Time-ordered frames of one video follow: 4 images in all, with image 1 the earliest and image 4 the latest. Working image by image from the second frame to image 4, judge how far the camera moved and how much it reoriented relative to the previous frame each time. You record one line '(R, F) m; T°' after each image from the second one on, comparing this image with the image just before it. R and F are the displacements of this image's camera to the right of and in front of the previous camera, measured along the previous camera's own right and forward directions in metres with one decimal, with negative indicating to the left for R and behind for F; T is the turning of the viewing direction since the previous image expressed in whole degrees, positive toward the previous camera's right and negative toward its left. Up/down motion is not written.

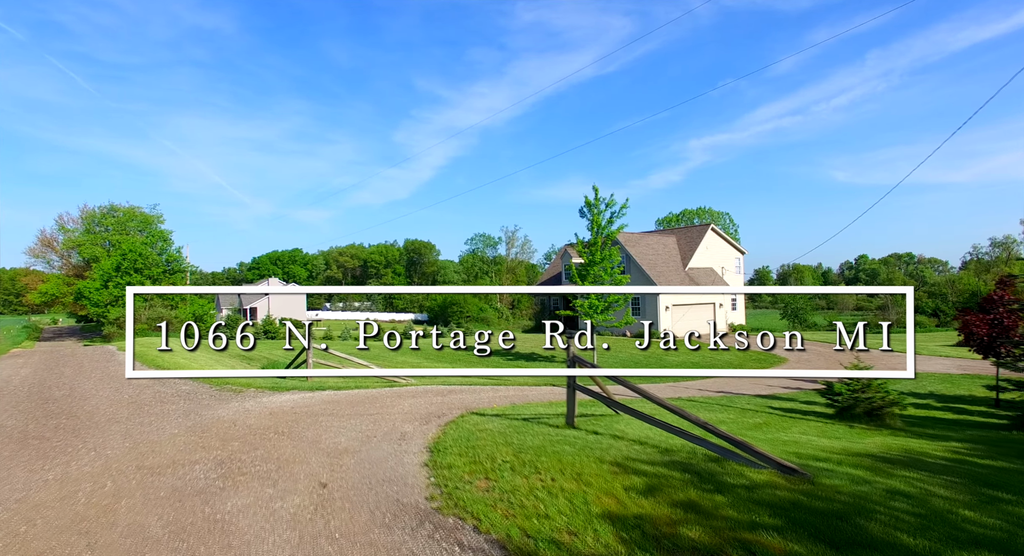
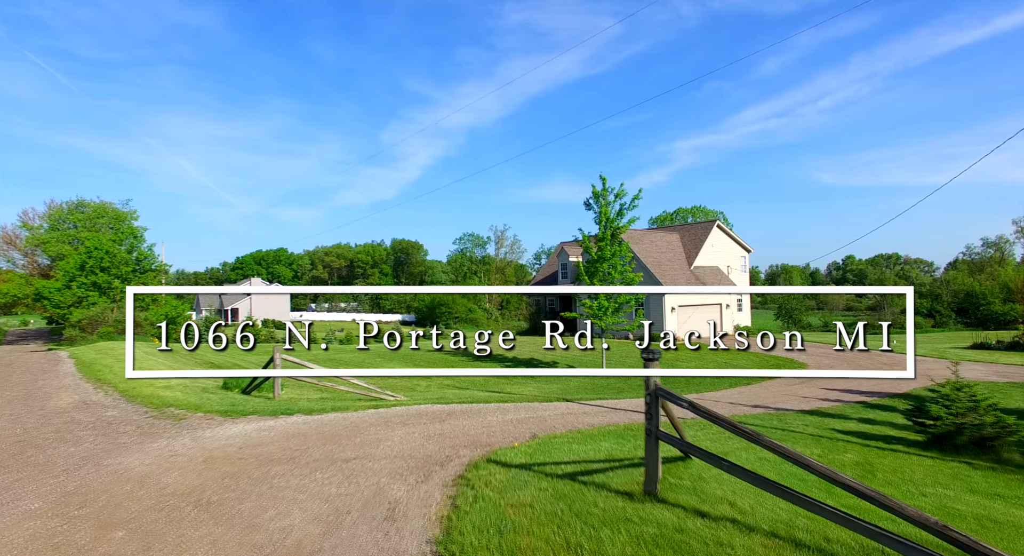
(-0.4, +2.3) m; +1°
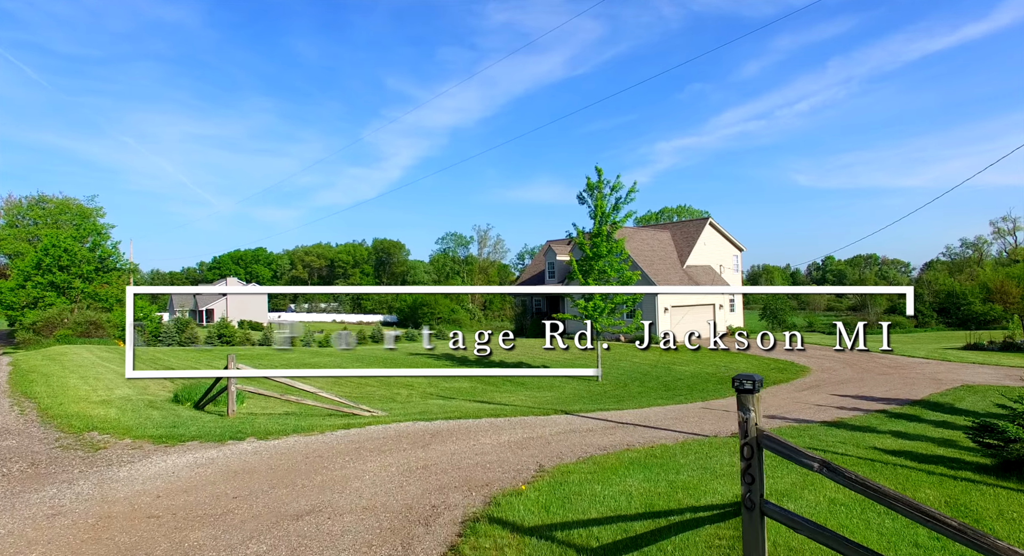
(-0.2, +1.5) m; +2°
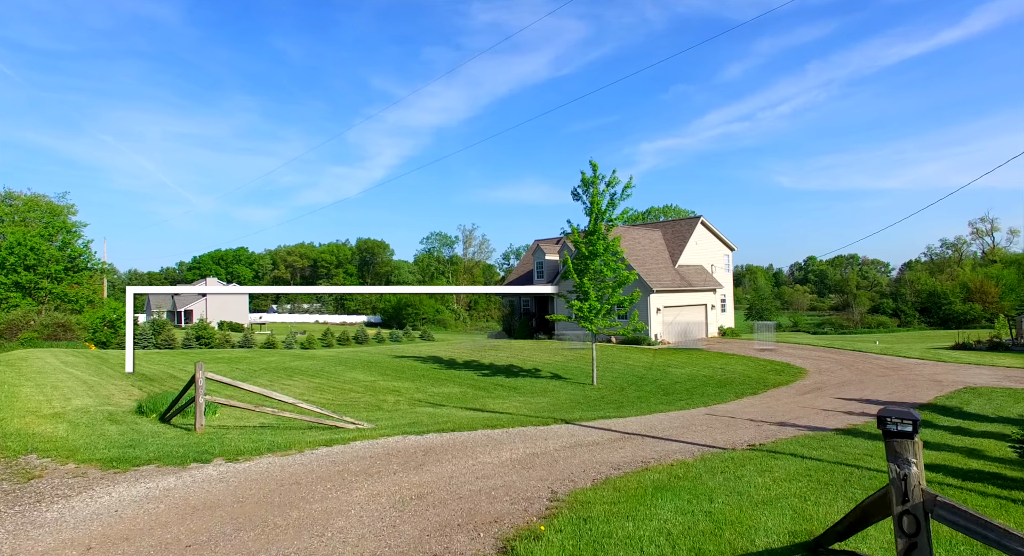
(-0.2, +0.9) m; +1°
